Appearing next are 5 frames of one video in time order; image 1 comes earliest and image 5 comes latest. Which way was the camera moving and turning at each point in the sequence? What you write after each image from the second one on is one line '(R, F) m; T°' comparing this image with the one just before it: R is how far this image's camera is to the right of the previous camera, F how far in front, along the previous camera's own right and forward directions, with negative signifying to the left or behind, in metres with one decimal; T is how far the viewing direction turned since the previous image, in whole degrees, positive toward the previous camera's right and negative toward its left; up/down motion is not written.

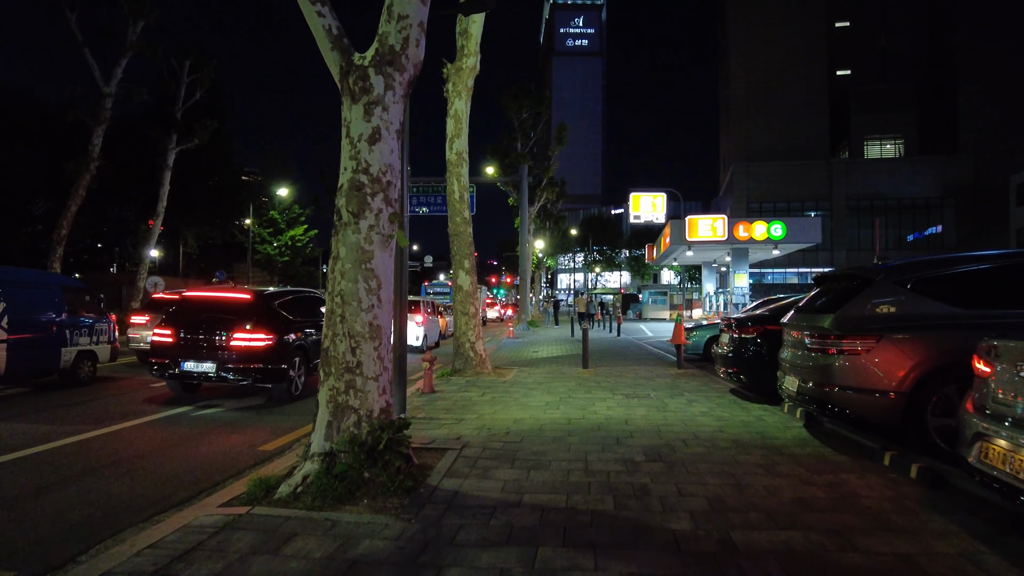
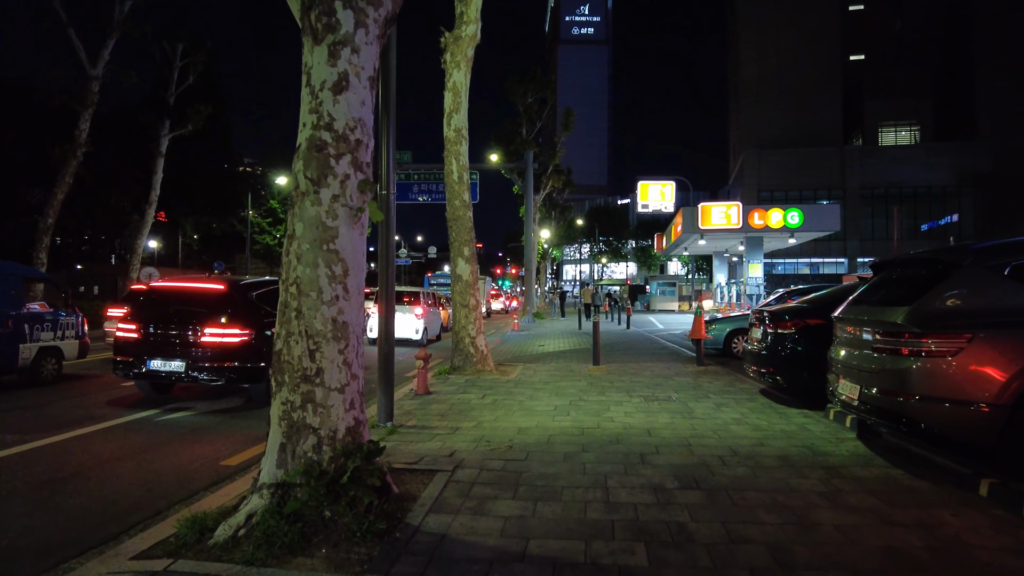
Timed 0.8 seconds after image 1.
(0.0, +1.1) m; 0°
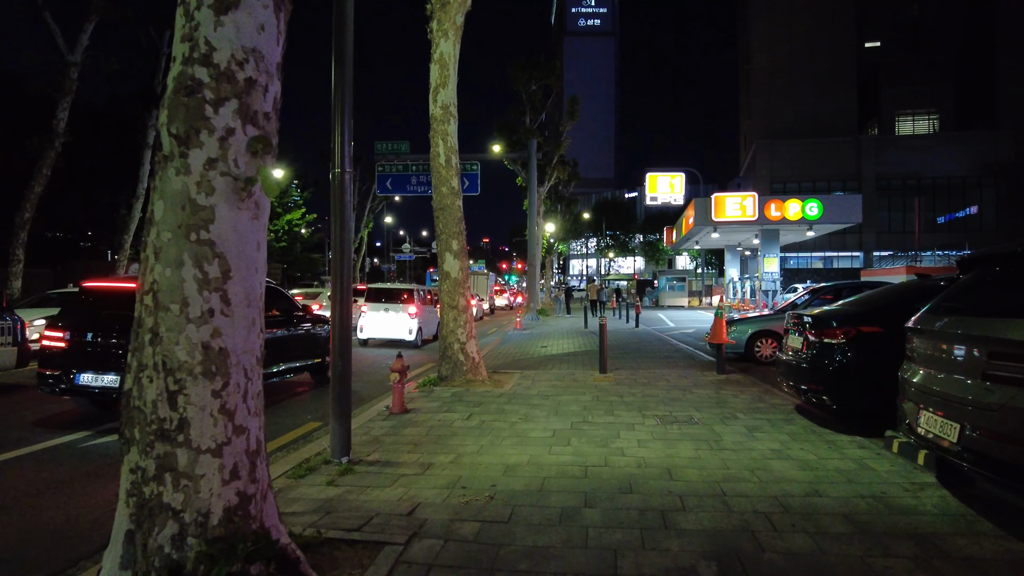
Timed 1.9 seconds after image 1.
(+0.2, +1.4) m; -1°
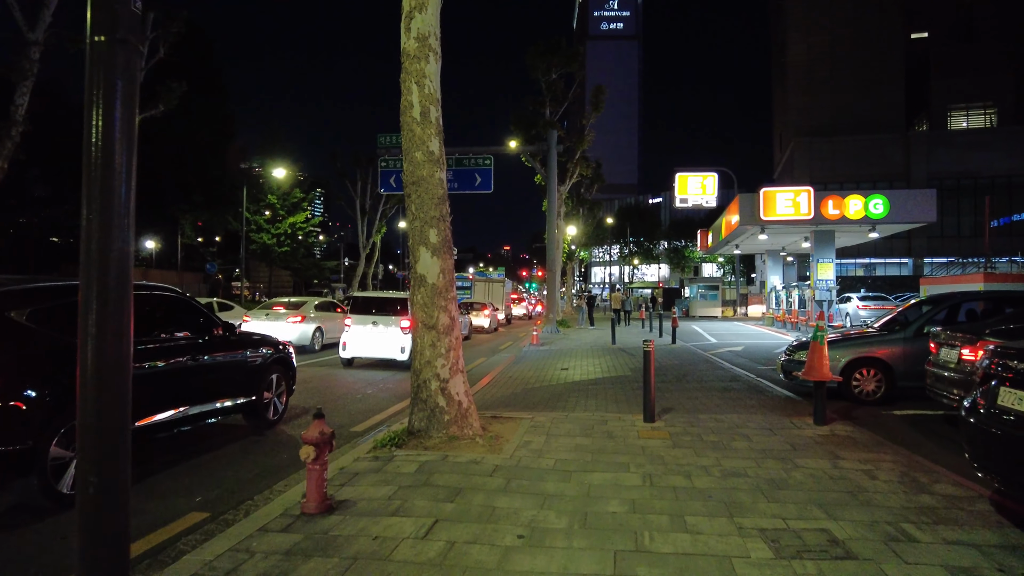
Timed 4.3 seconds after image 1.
(+0.2, +3.3) m; -2°
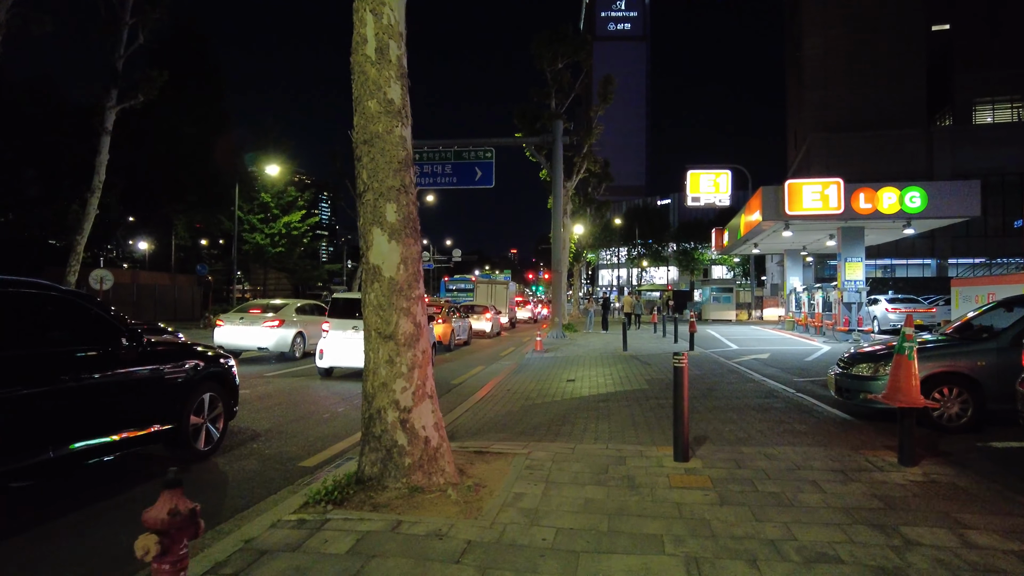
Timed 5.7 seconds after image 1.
(+0.2, +1.8) m; -1°
